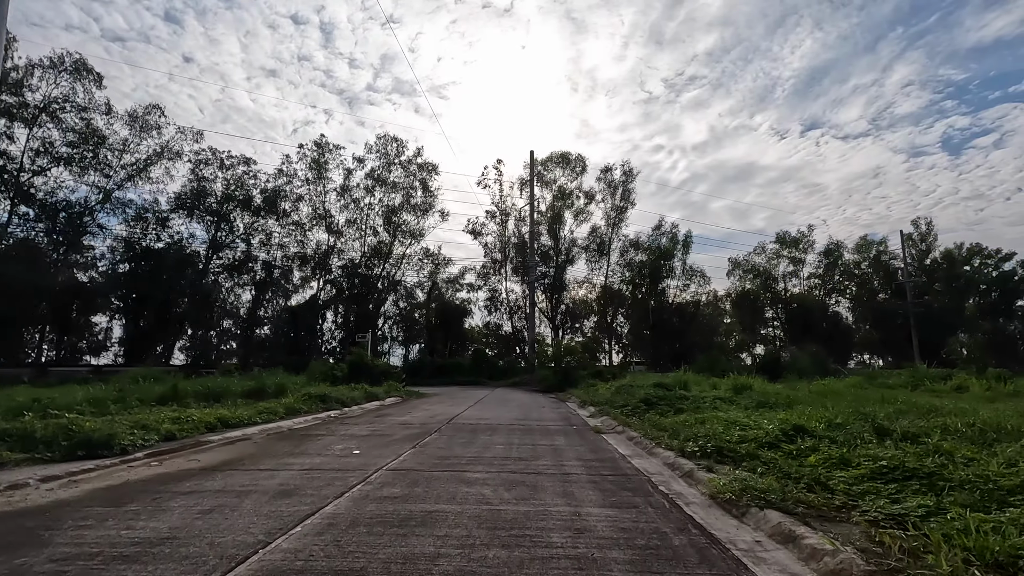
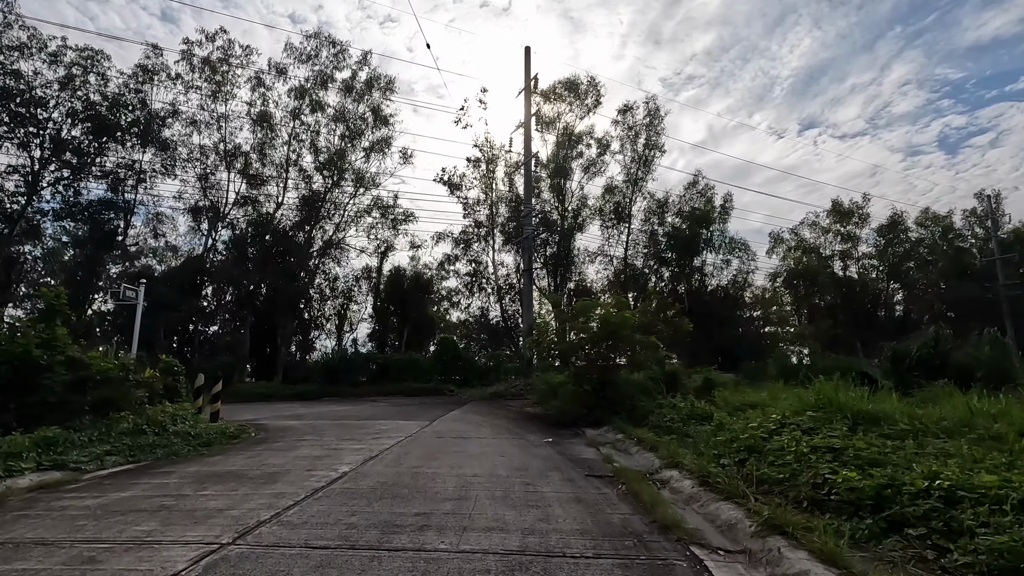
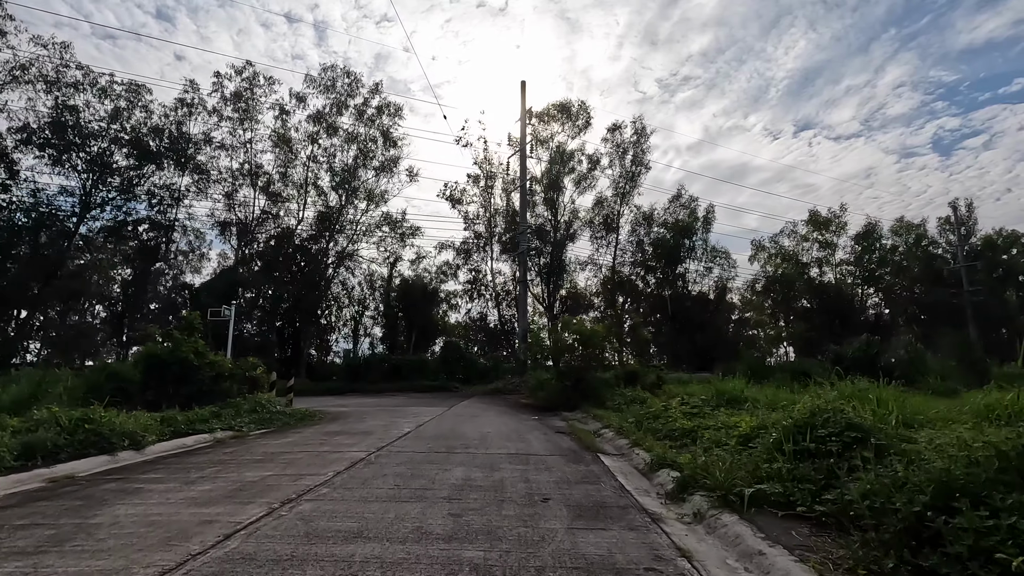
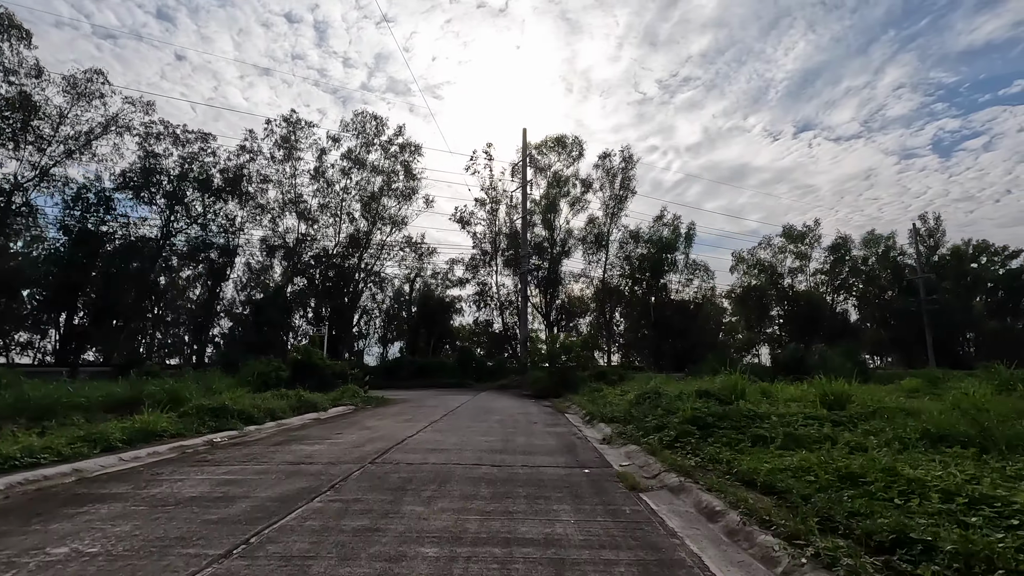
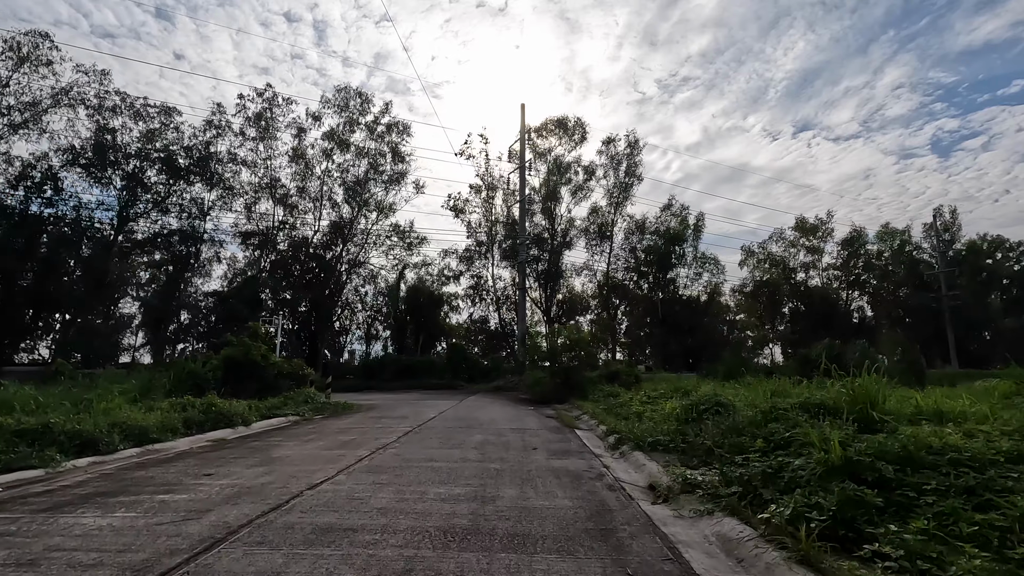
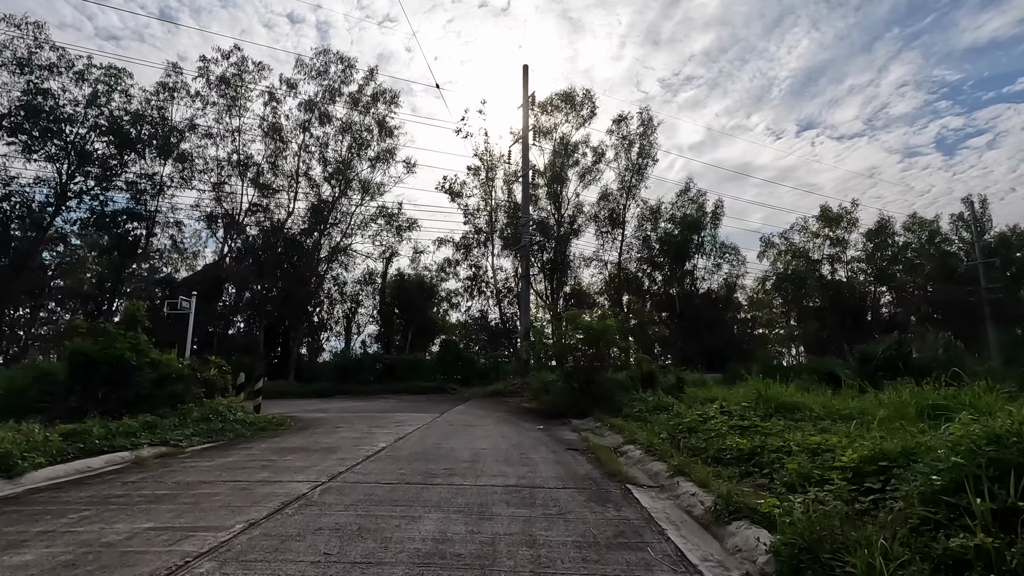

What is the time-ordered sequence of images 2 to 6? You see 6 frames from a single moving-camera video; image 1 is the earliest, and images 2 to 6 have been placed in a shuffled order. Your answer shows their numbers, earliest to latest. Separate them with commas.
4, 5, 3, 6, 2
